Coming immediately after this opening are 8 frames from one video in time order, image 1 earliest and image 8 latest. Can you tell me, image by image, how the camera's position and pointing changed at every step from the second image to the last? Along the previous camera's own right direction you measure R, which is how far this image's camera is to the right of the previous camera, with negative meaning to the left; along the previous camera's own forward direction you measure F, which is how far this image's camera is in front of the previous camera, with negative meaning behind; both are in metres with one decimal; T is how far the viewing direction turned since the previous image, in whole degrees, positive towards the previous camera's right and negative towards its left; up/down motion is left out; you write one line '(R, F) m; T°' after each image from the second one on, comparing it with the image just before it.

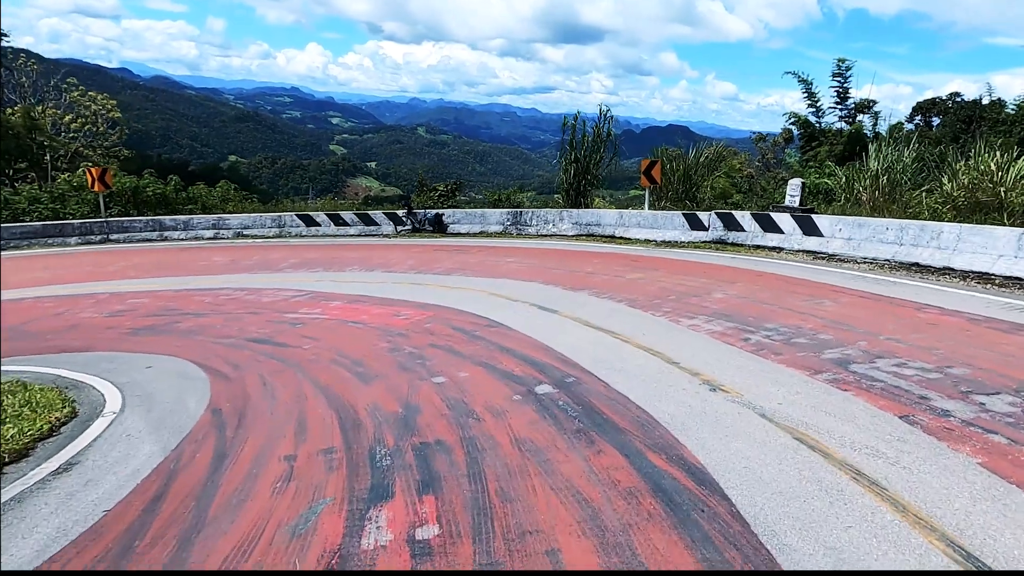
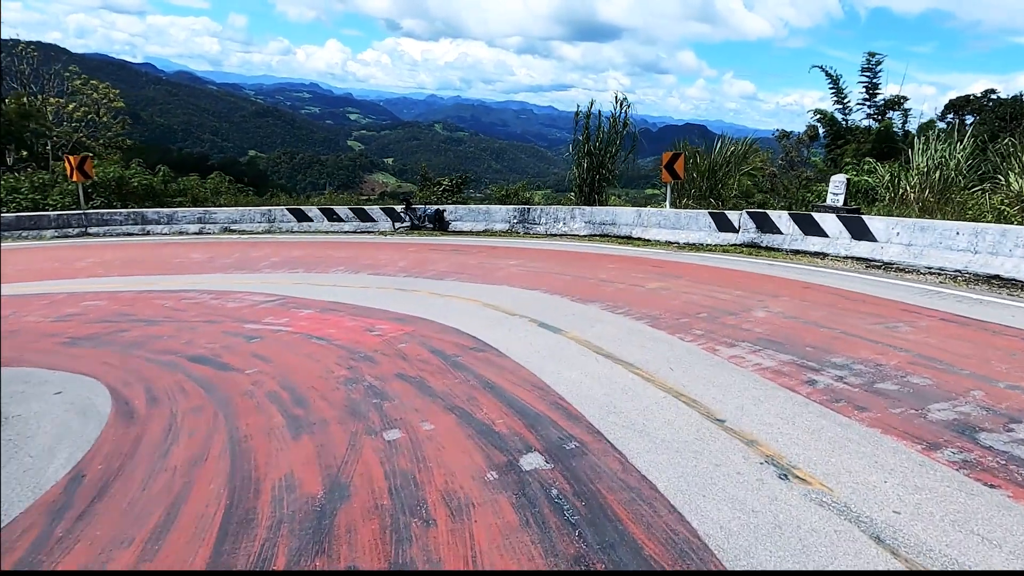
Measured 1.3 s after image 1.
(+0.2, +1.5) m; -1°
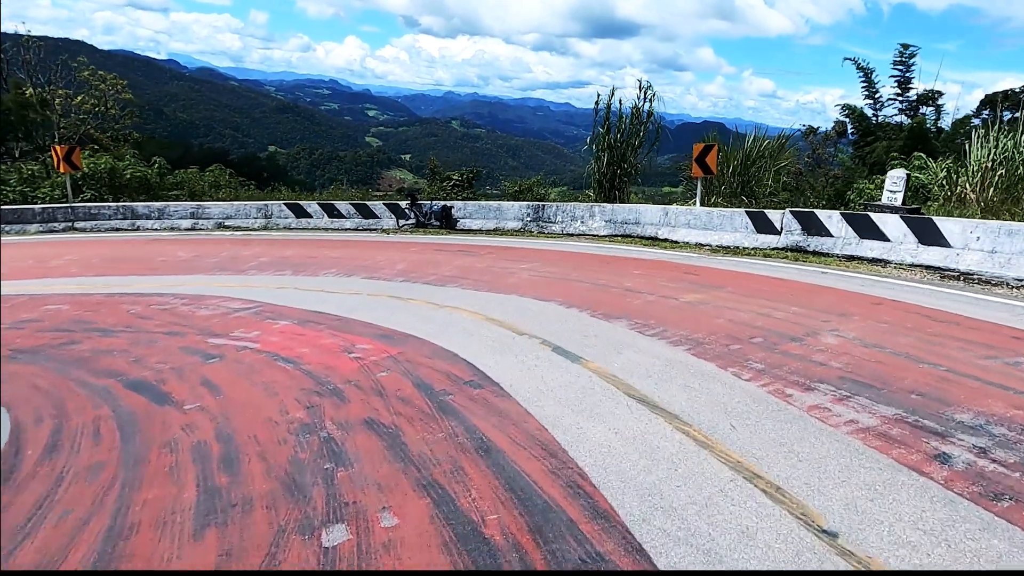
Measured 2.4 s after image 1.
(+0.1, +1.3) m; -1°
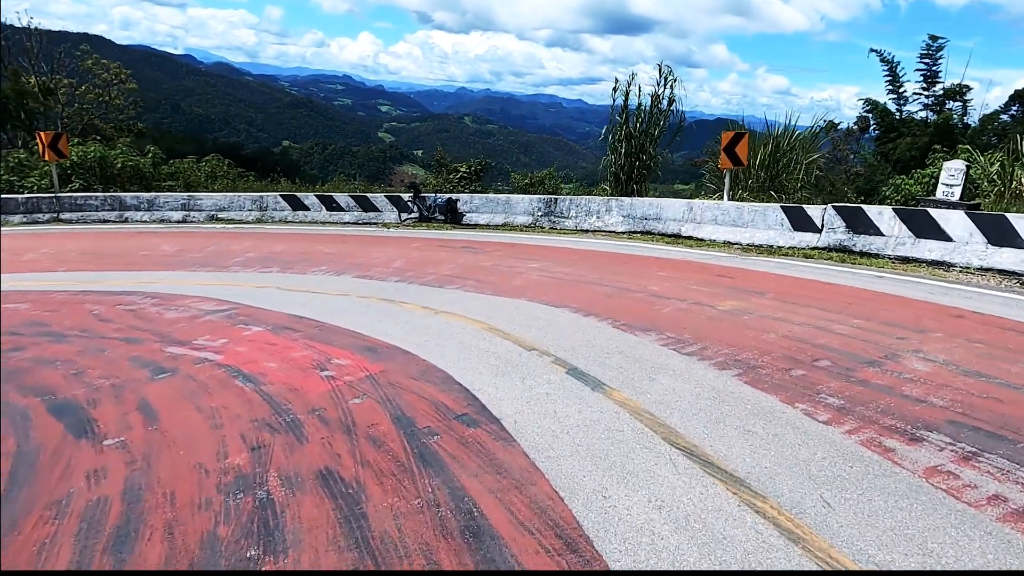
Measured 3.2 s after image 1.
(0.0, +1.1) m; -1°
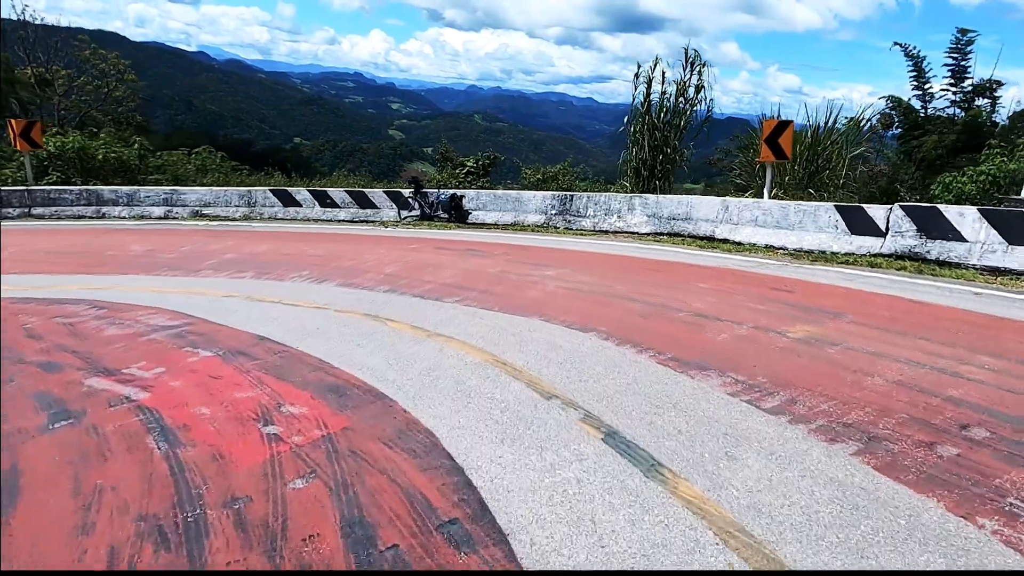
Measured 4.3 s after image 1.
(0.0, +1.4) m; -1°
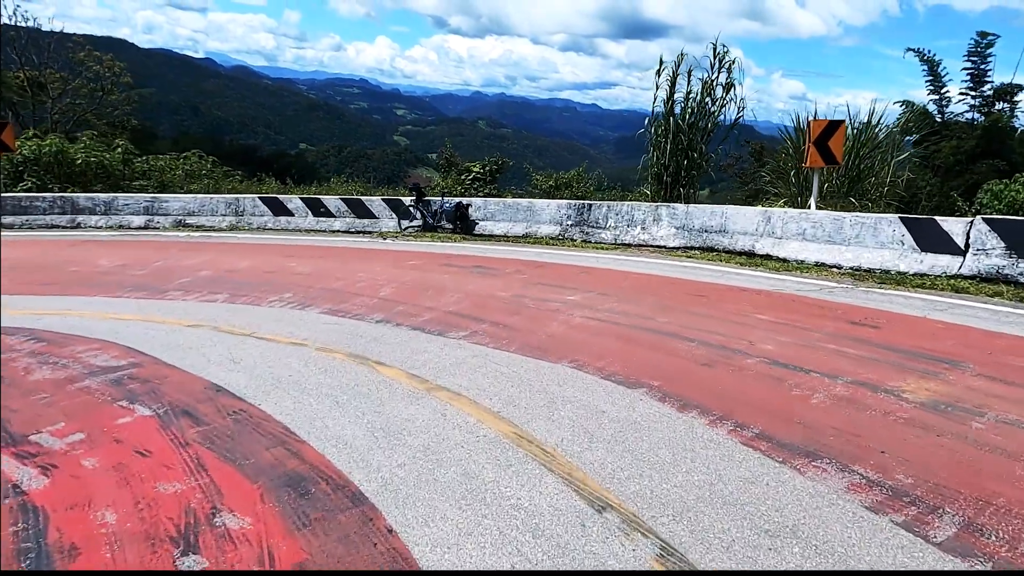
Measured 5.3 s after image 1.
(-0.1, +1.2) m; 0°
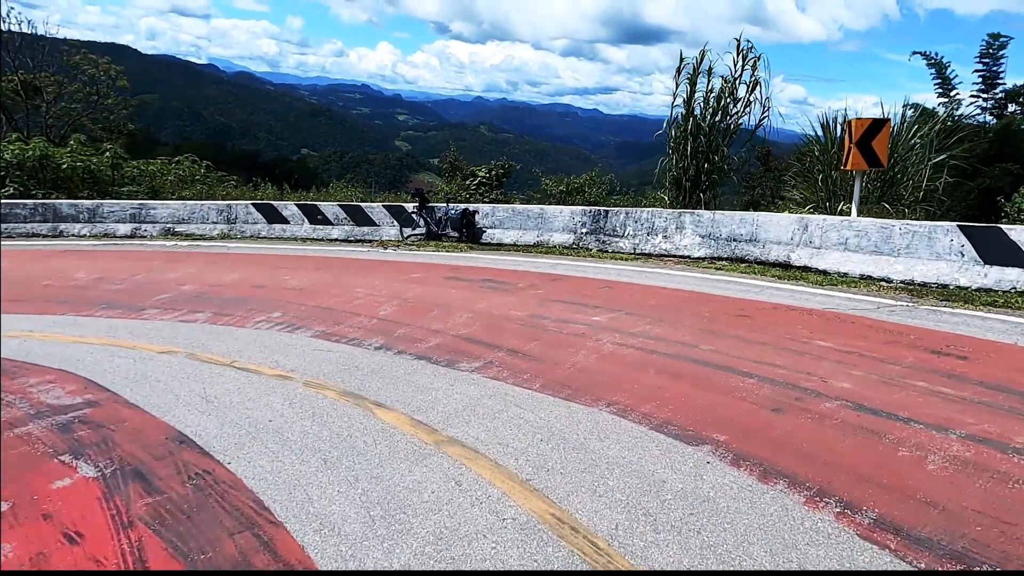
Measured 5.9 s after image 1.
(-0.2, +0.8) m; 0°
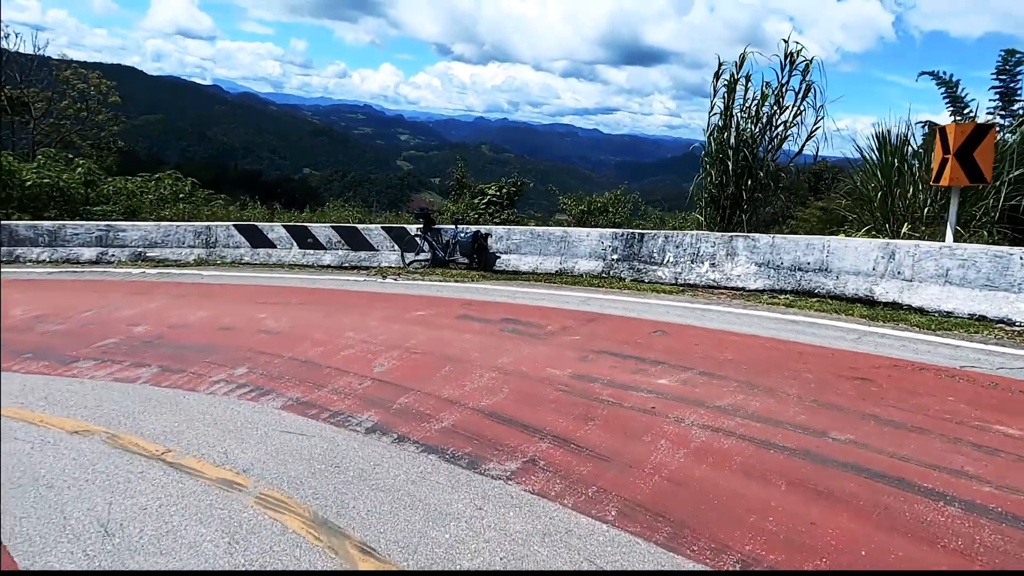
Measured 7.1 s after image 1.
(-0.3, +1.5) m; 0°
